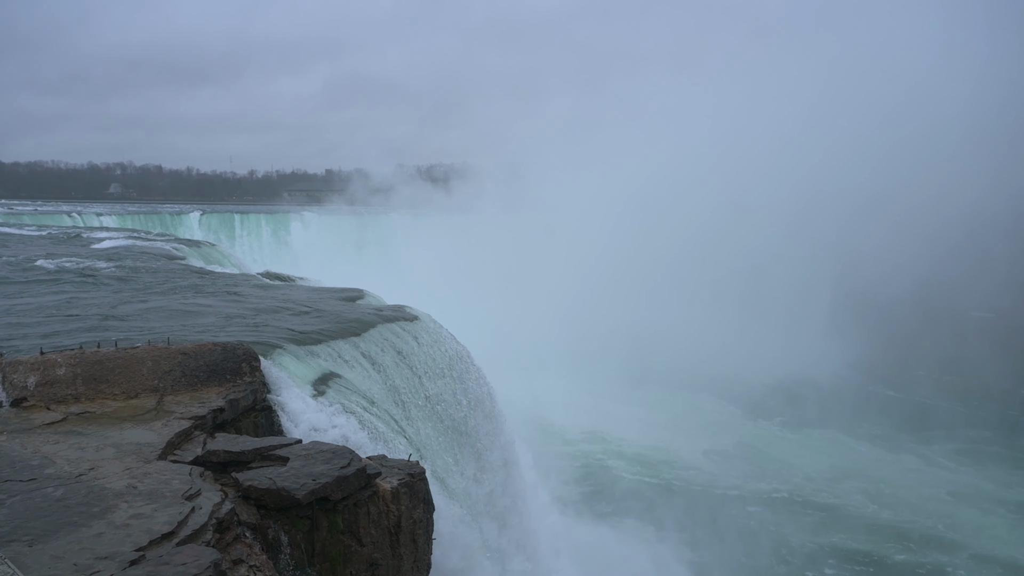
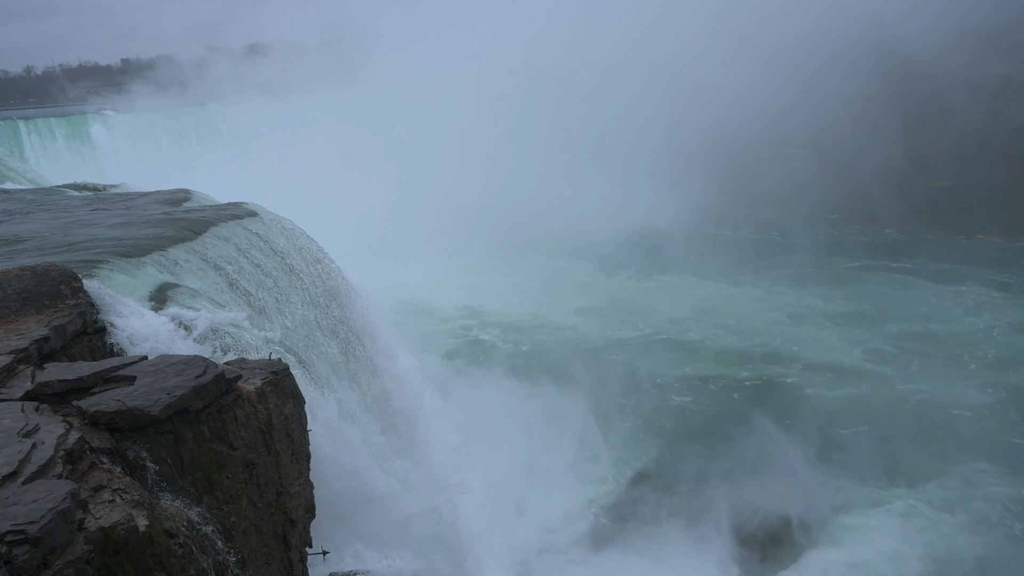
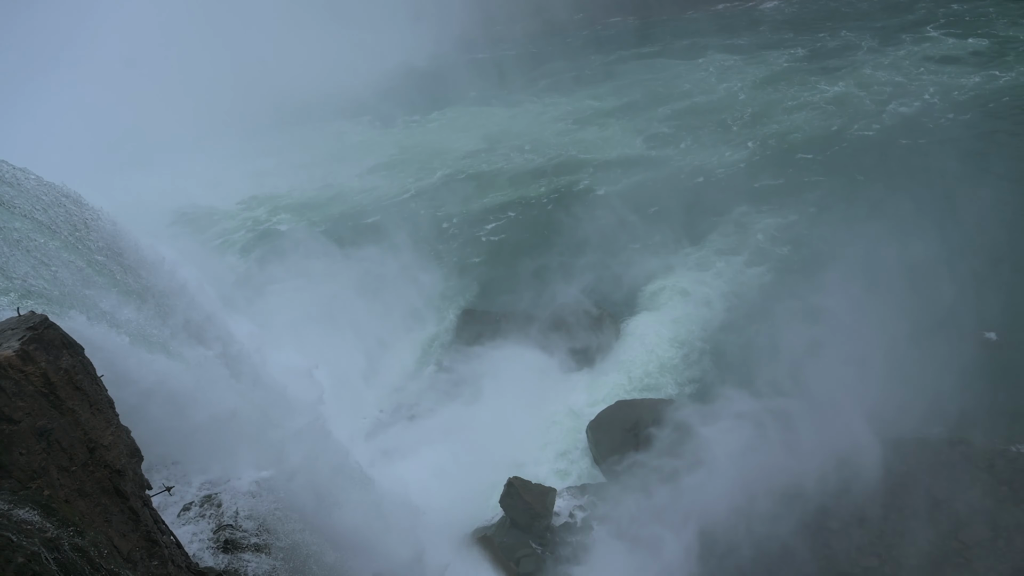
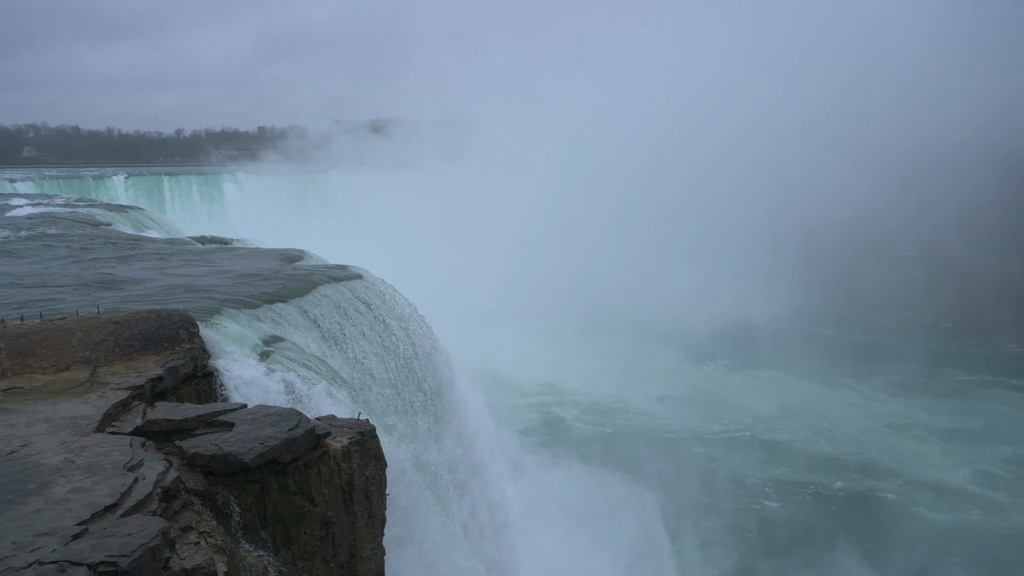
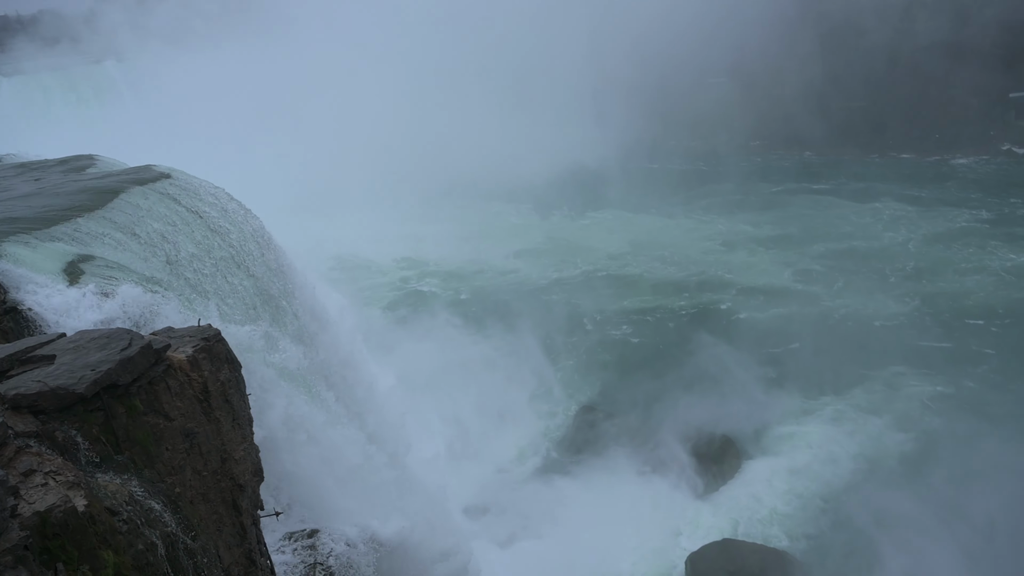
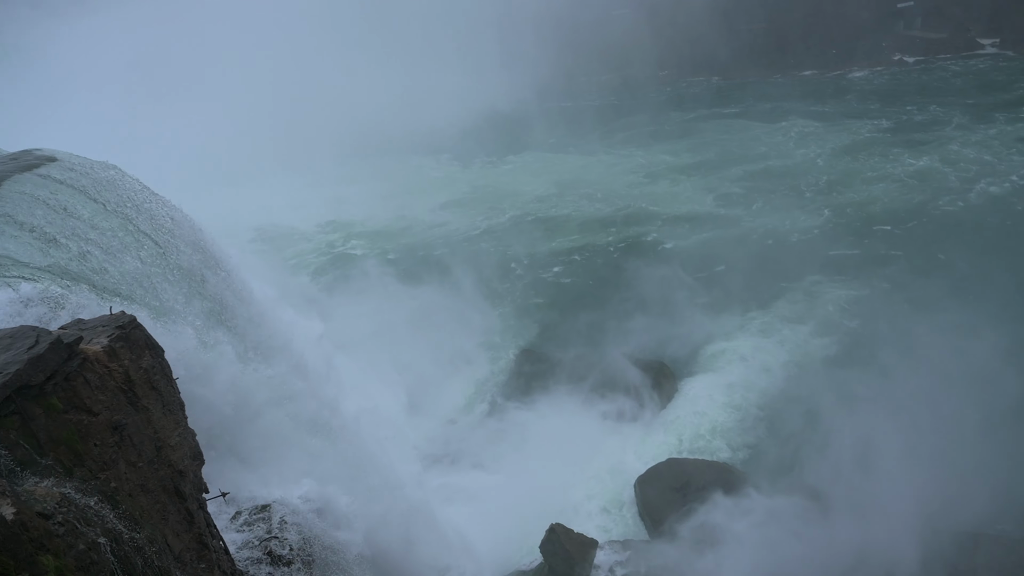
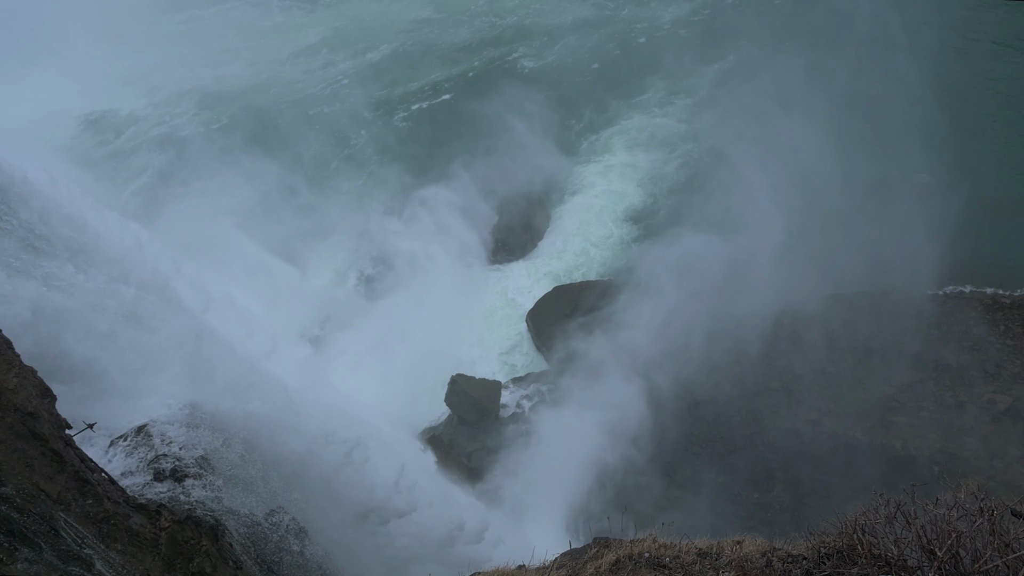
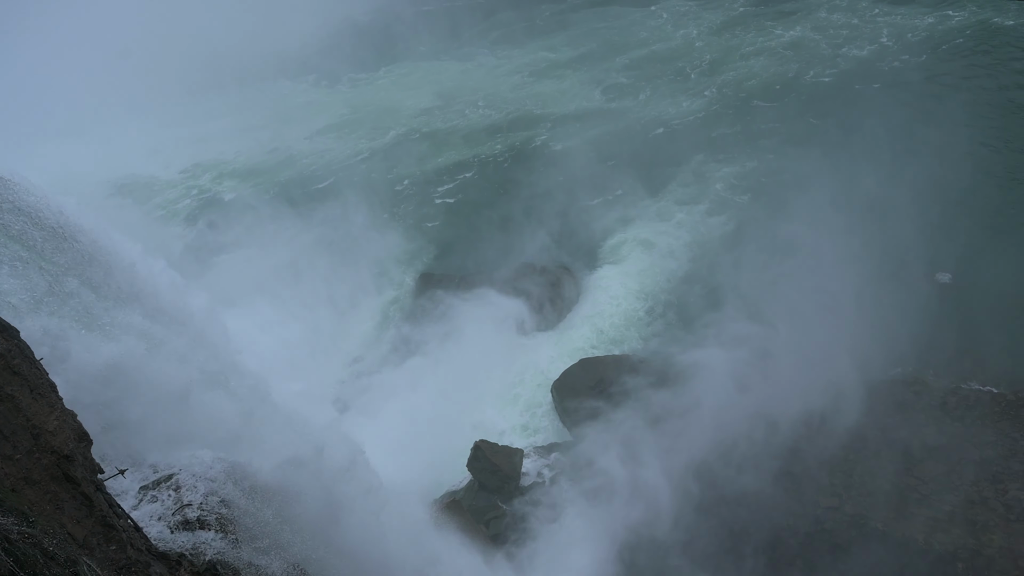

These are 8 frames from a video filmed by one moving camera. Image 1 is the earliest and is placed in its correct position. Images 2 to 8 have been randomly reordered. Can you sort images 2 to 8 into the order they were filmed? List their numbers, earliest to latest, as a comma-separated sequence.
4, 2, 5, 6, 3, 8, 7
